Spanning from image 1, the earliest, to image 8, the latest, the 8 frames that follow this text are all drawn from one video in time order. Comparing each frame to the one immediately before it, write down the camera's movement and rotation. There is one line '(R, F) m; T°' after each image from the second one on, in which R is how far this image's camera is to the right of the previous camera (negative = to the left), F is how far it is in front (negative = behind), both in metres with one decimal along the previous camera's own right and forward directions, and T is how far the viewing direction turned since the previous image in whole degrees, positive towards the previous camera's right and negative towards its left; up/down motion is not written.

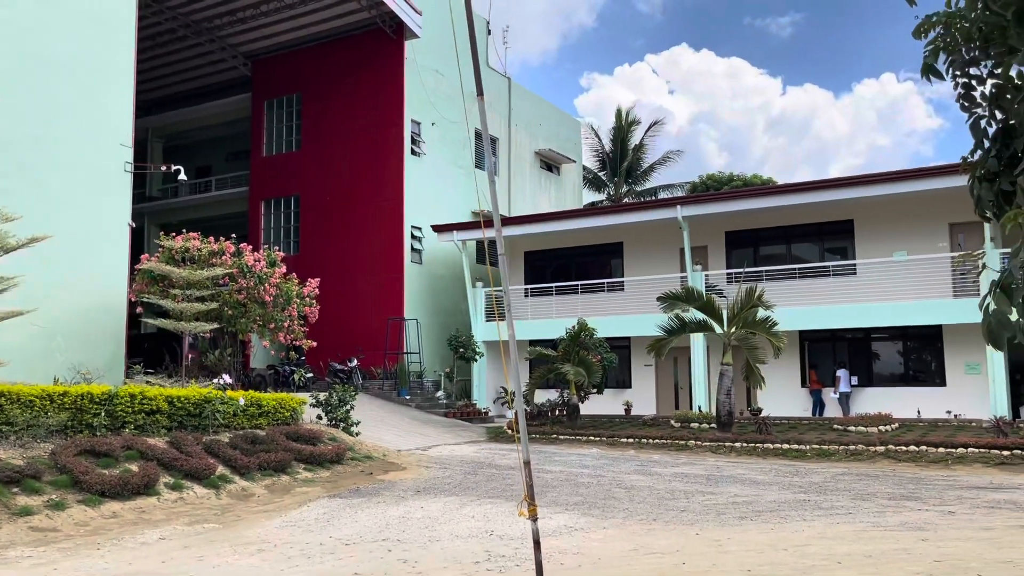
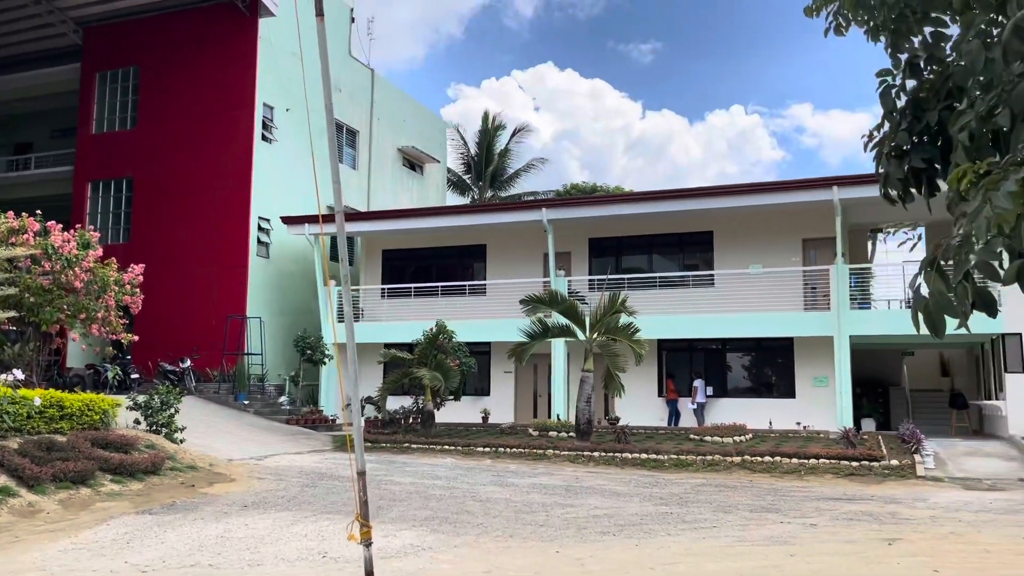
(+0.1, +0.9) m; +9°
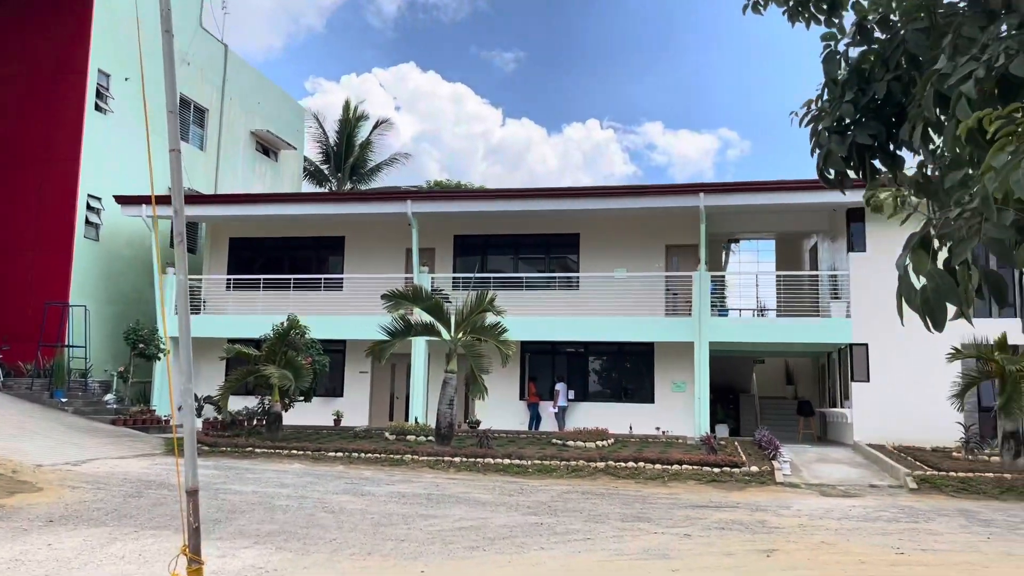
(-0.1, +0.8) m; +10°
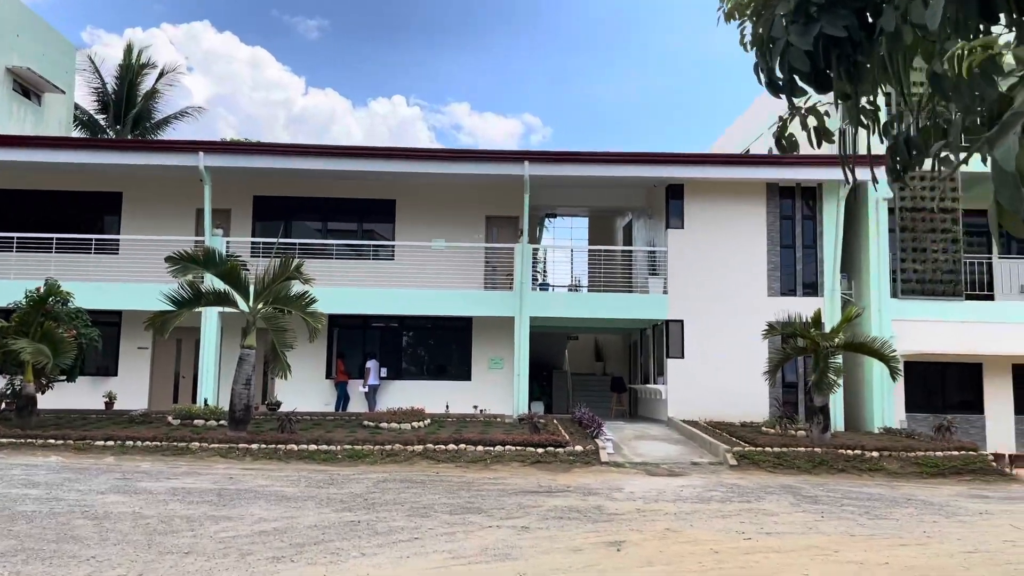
(-0.2, +1.2) m; +13°
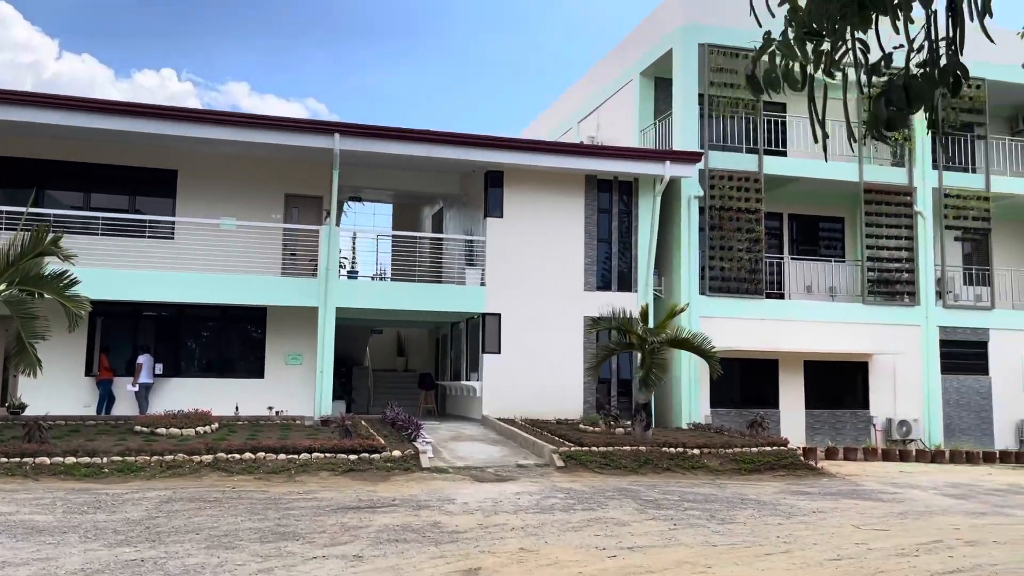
(-0.4, +1.2) m; +15°
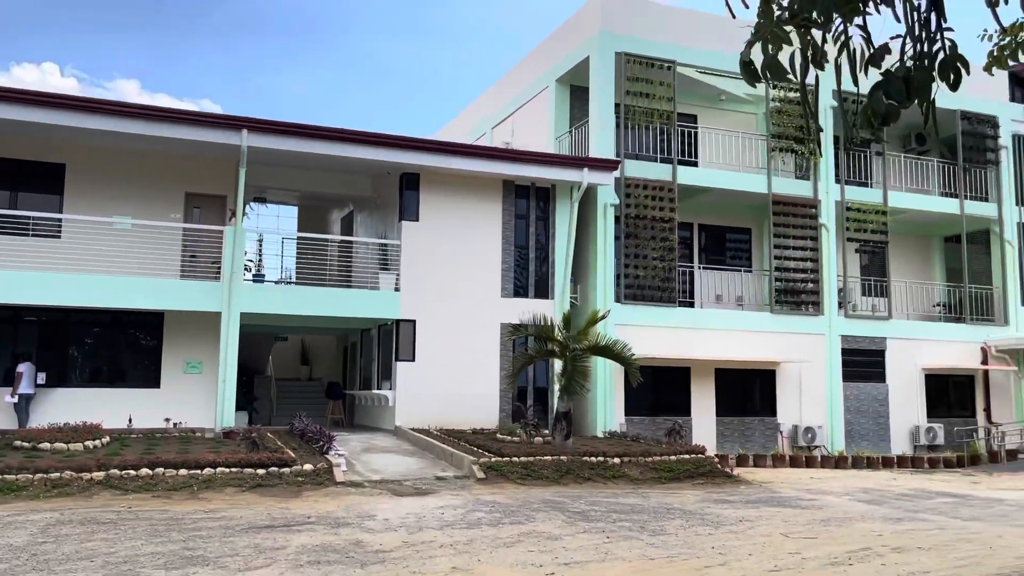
(-0.3, +0.4) m; +7°
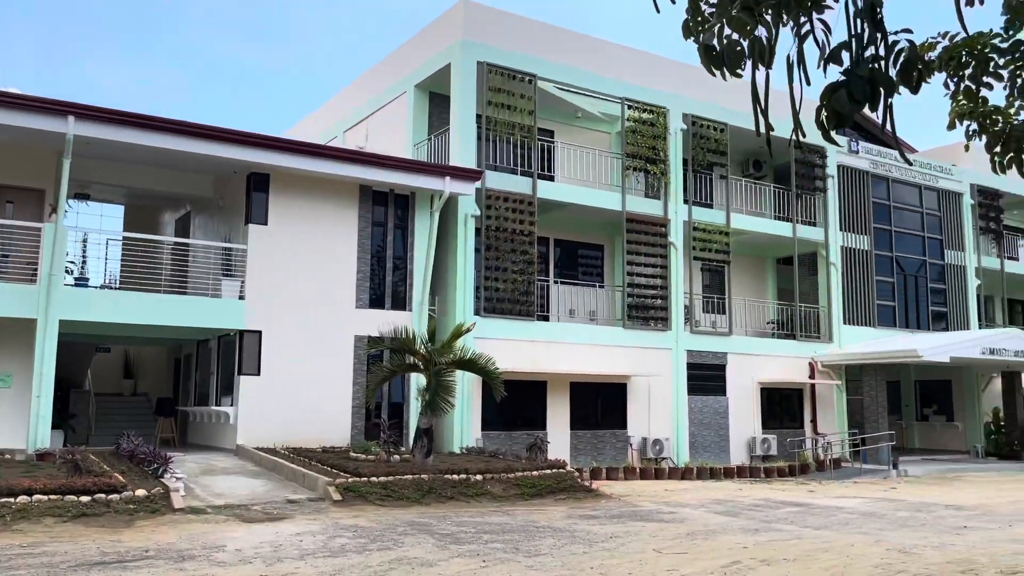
(-0.3, +0.5) m; +11°
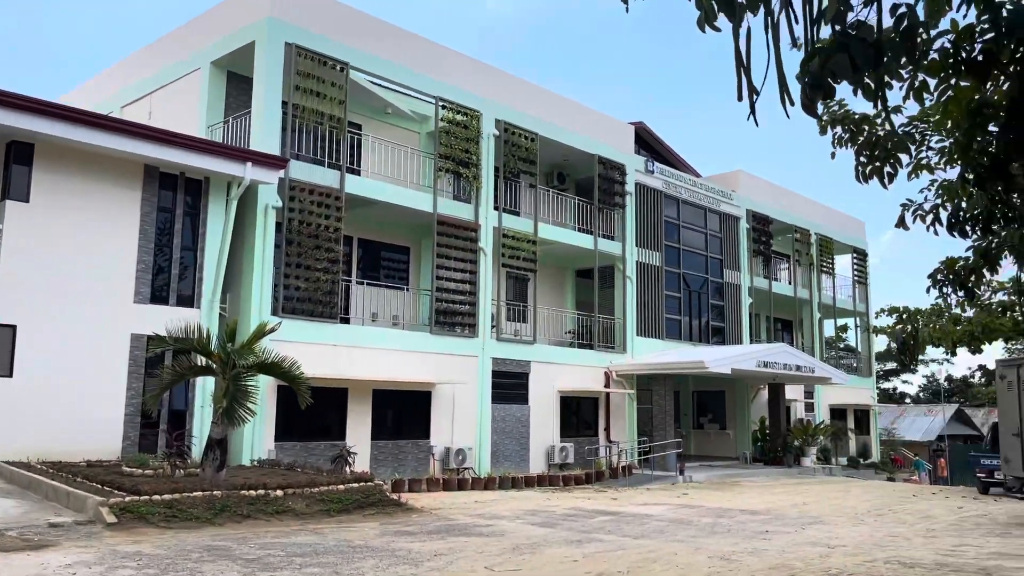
(-0.4, +0.7) m; +15°
